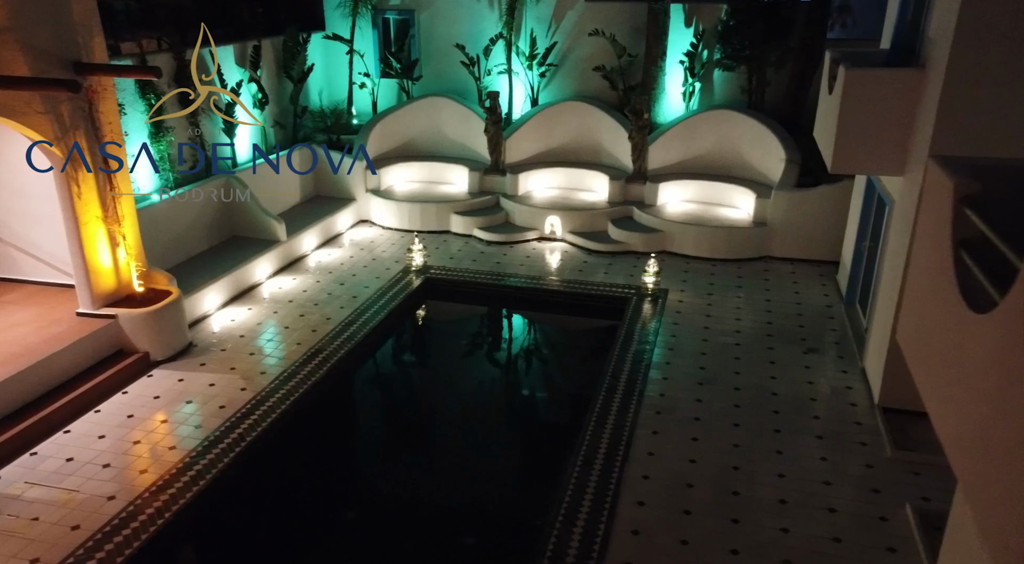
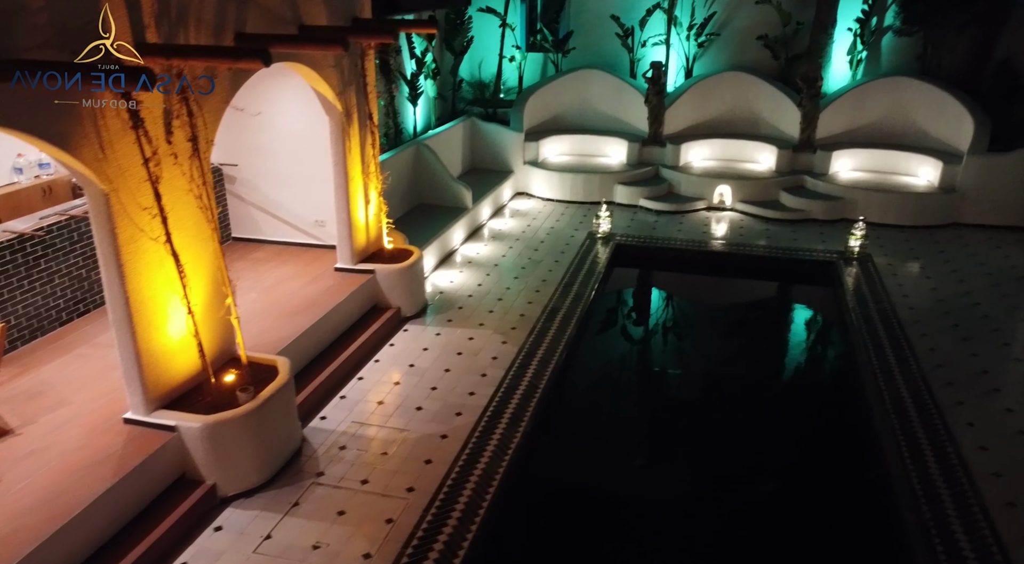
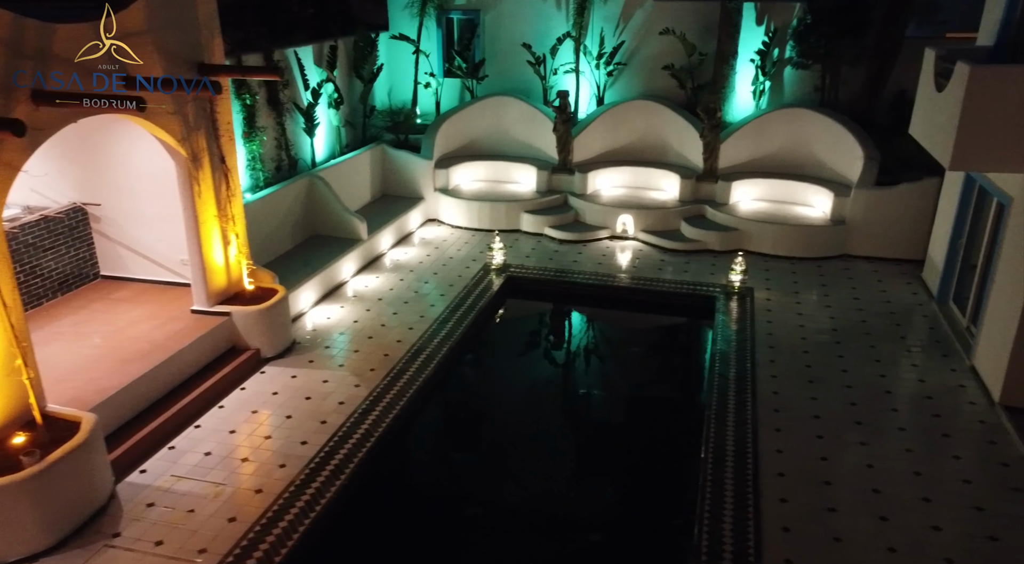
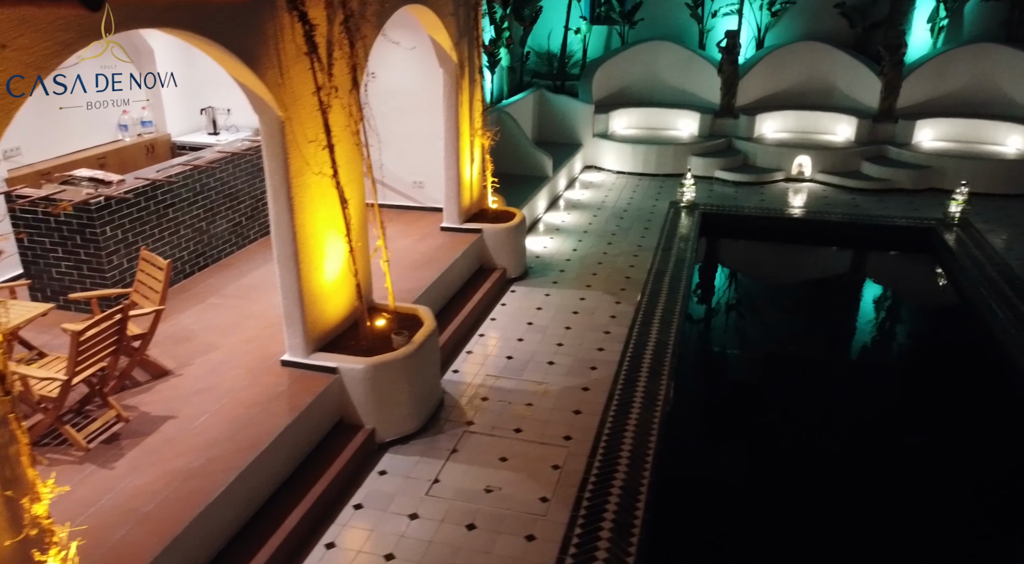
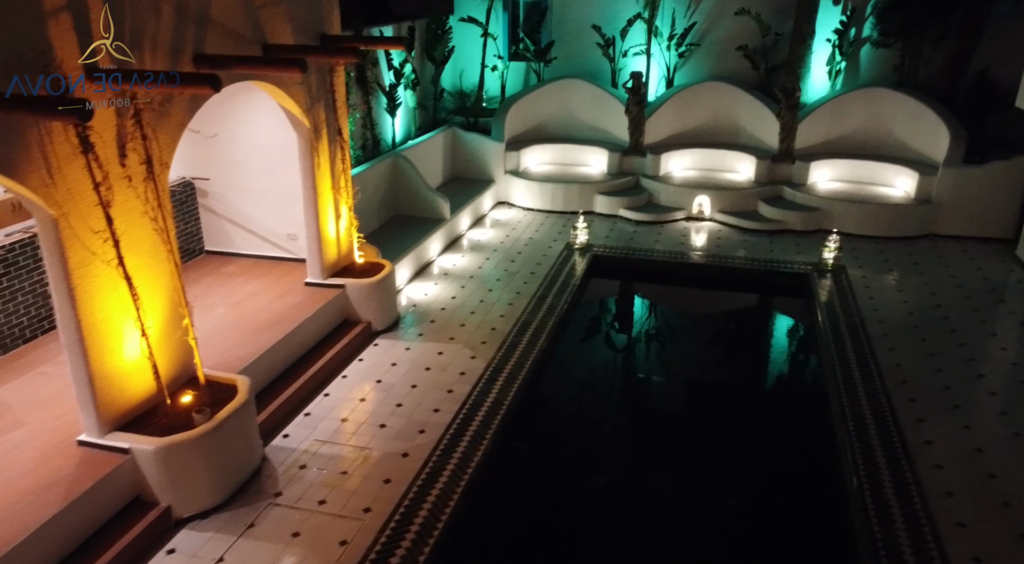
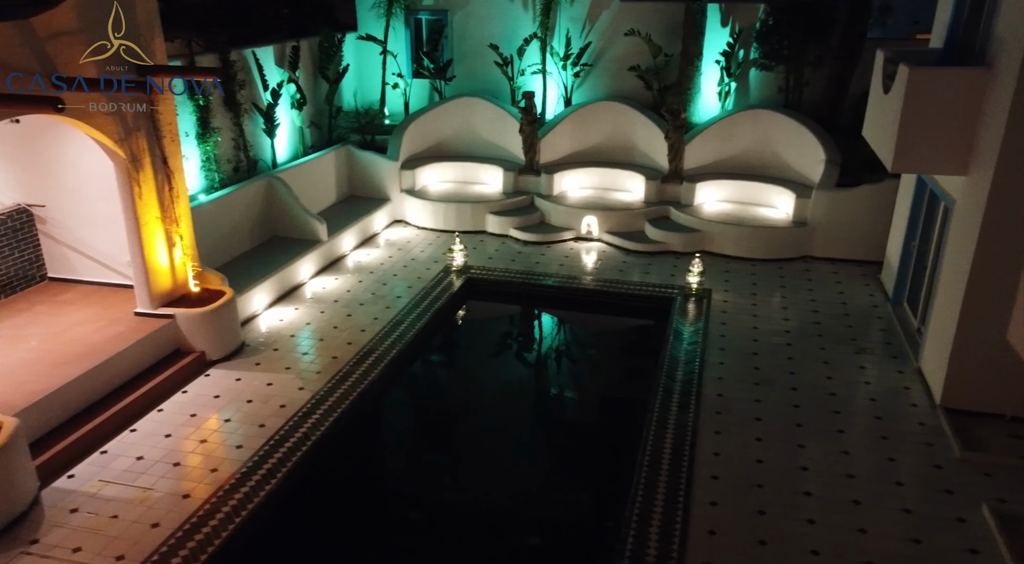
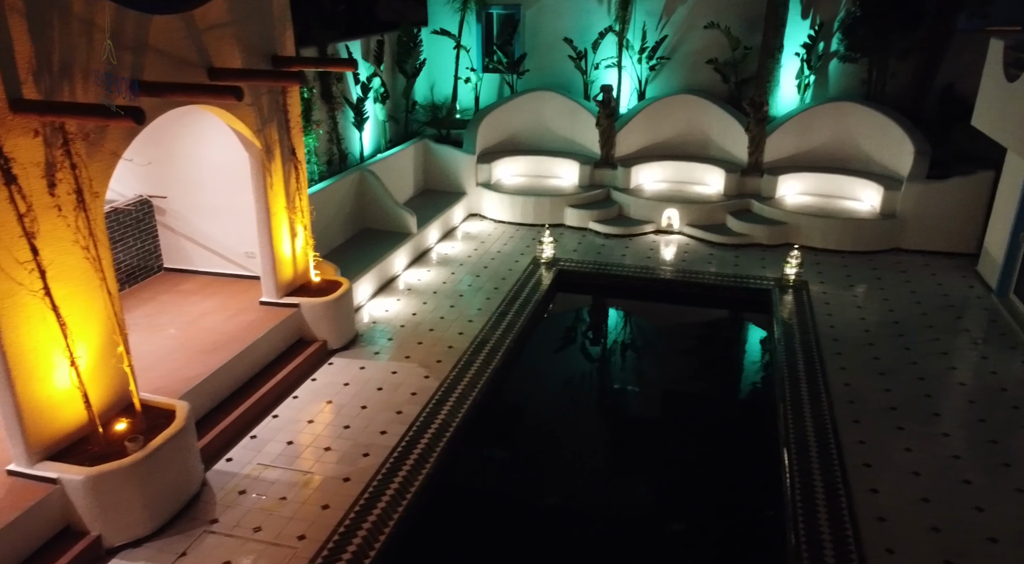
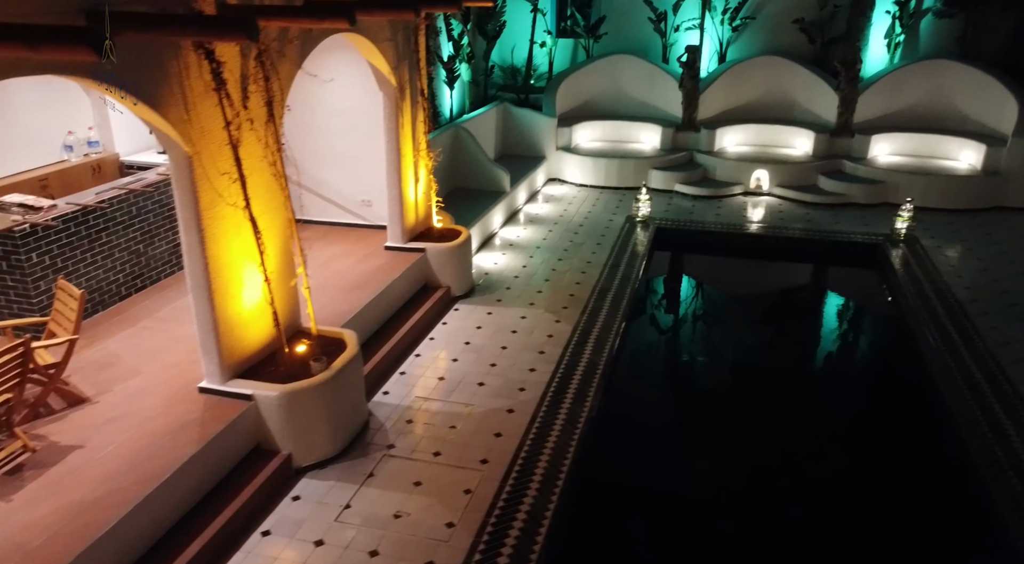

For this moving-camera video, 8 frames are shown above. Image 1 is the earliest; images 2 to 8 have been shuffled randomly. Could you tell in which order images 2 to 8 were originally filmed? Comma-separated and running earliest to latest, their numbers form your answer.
6, 3, 7, 5, 2, 8, 4
